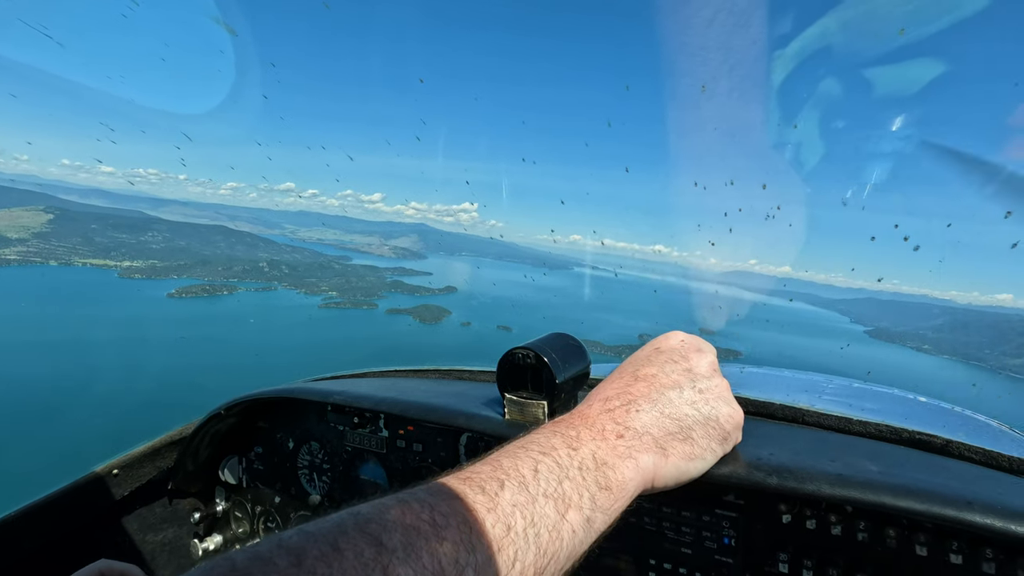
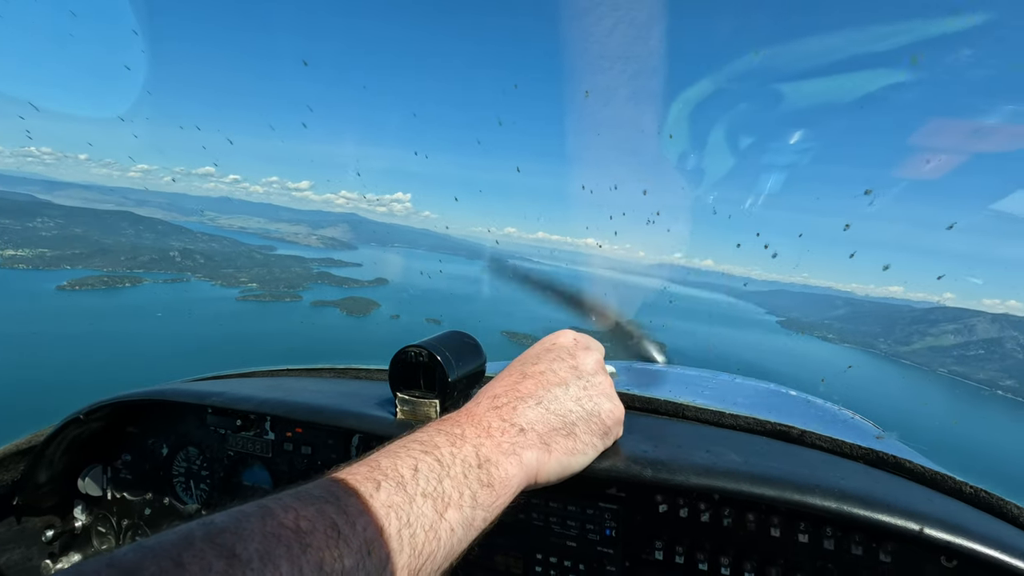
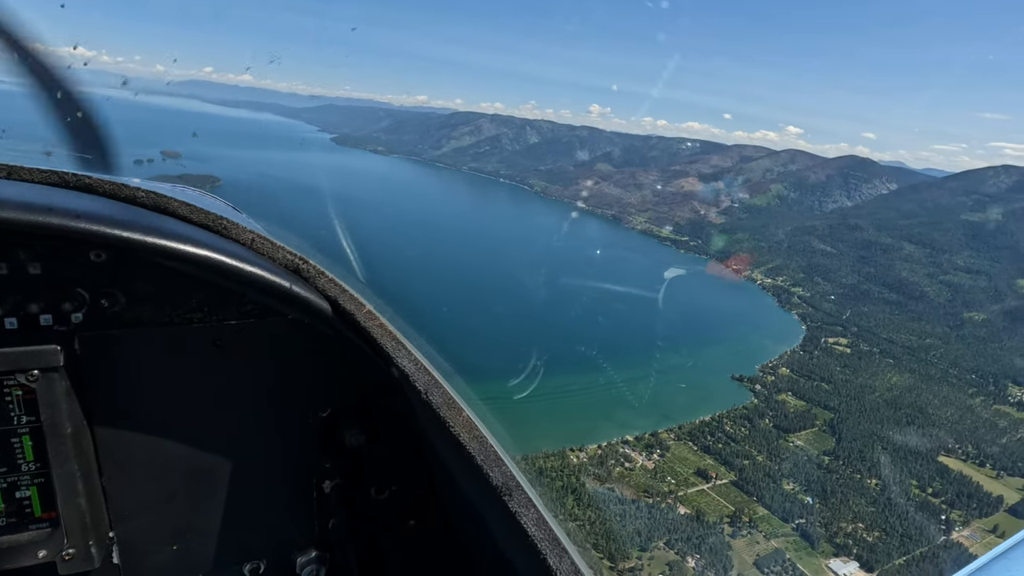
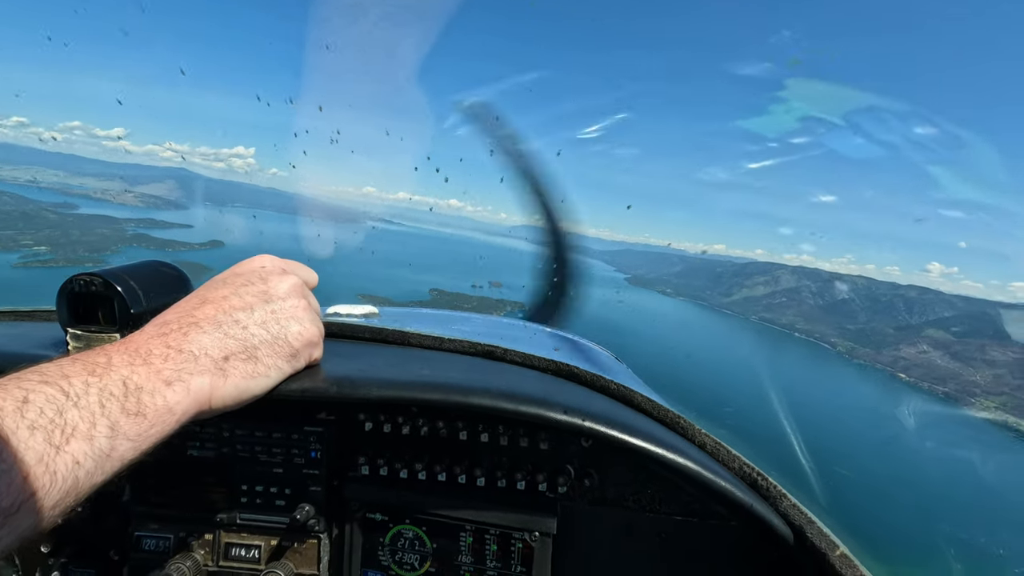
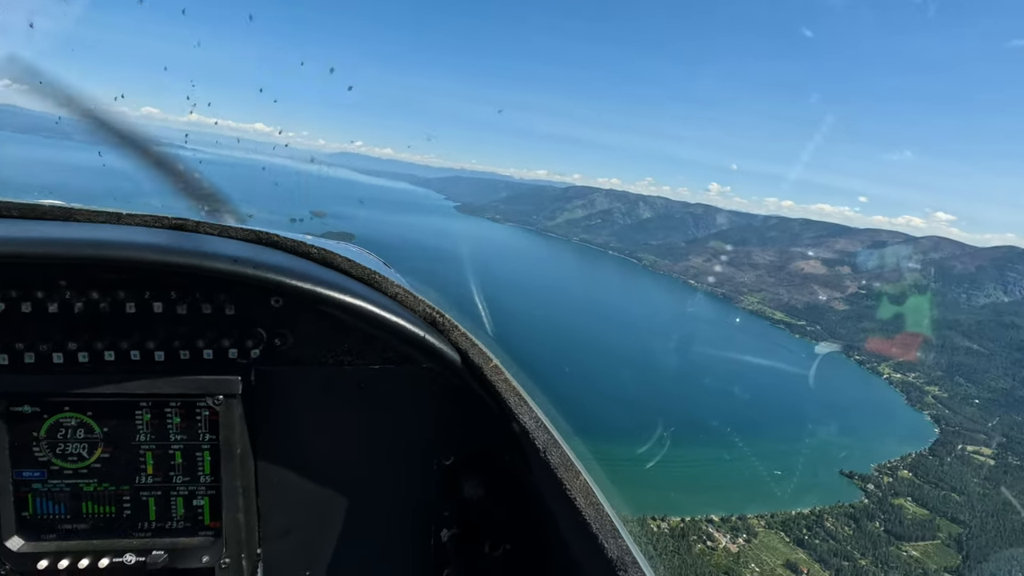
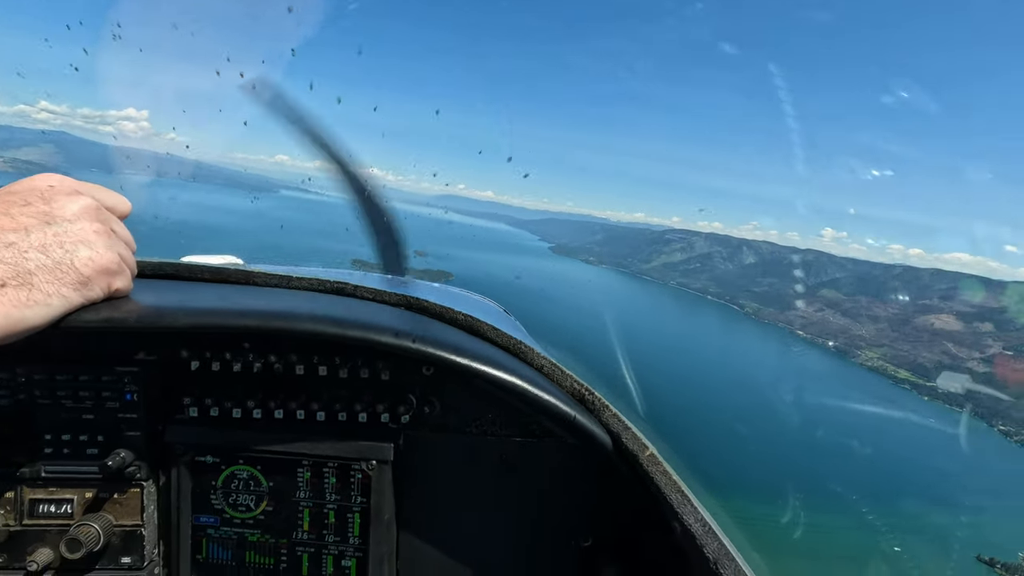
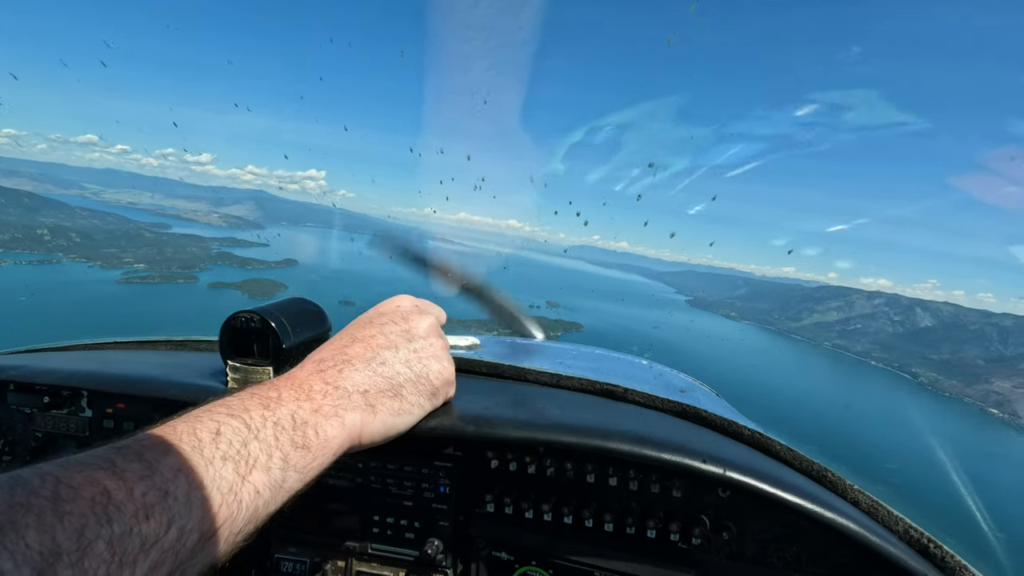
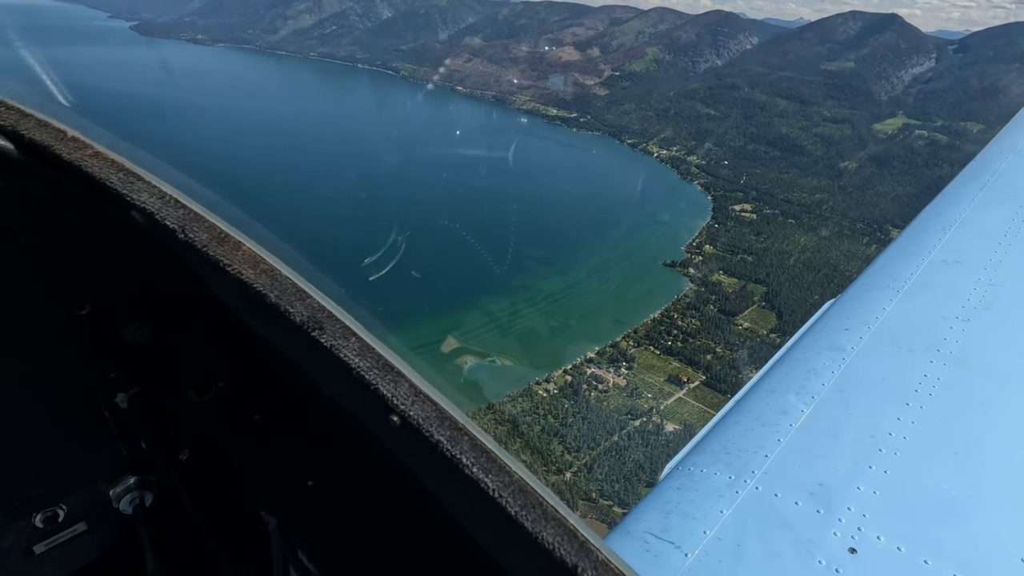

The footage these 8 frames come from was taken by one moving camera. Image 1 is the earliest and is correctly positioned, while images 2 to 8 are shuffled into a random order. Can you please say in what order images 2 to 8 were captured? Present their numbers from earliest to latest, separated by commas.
2, 7, 4, 6, 5, 3, 8
